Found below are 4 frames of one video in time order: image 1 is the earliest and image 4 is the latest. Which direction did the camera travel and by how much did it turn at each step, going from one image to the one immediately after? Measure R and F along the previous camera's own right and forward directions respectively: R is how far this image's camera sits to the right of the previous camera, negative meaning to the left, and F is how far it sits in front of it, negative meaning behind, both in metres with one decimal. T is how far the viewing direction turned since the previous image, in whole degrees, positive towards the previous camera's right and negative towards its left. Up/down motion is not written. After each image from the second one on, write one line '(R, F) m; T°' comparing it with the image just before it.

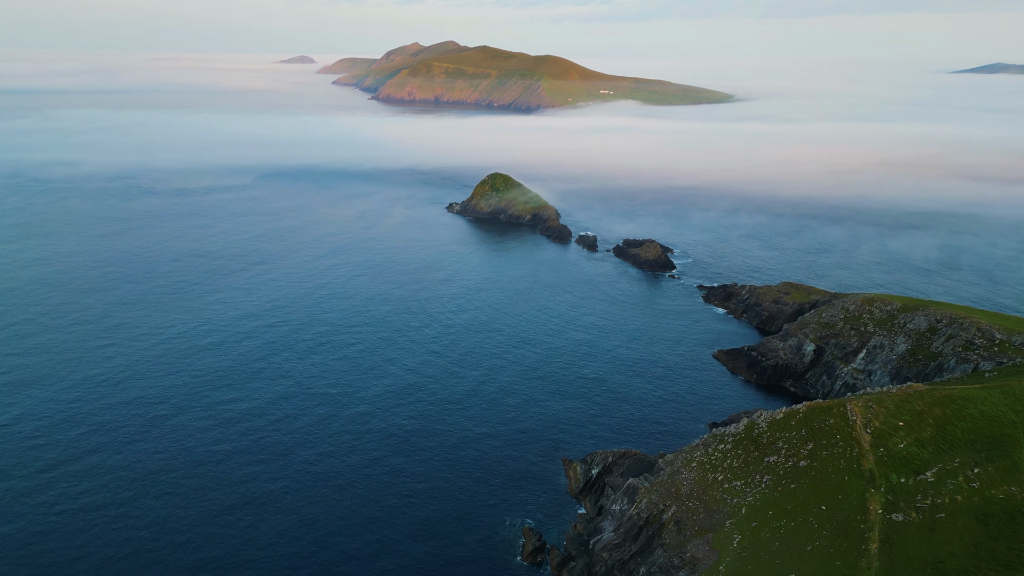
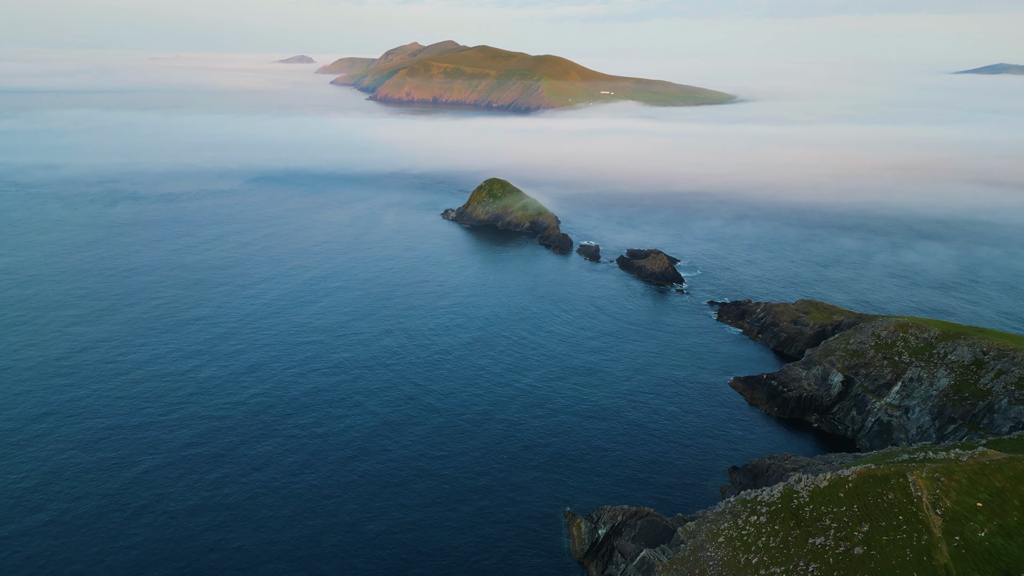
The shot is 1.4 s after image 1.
(+0.4, +8.1) m; 0°
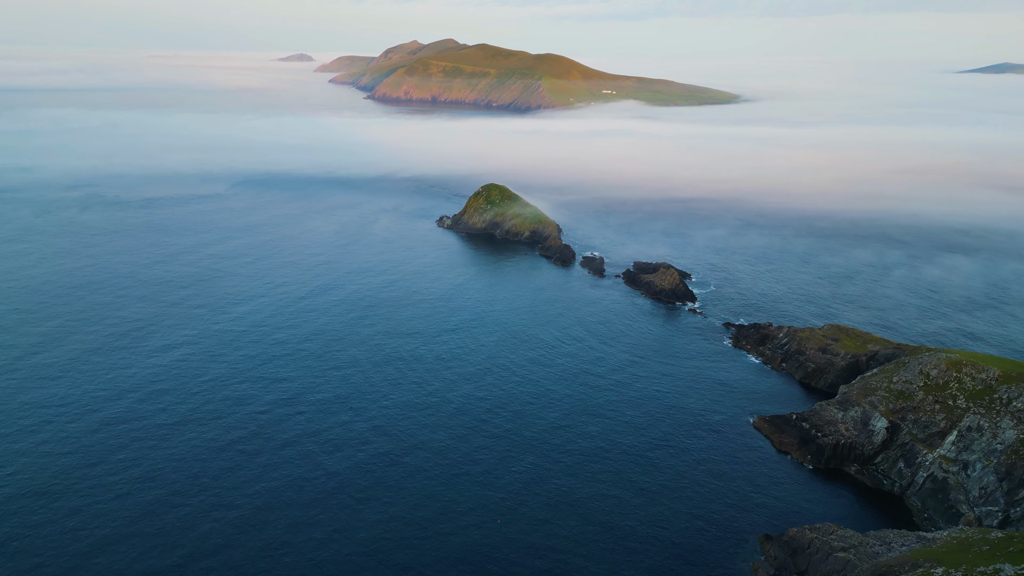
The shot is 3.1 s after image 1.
(+0.5, +9.9) m; 0°
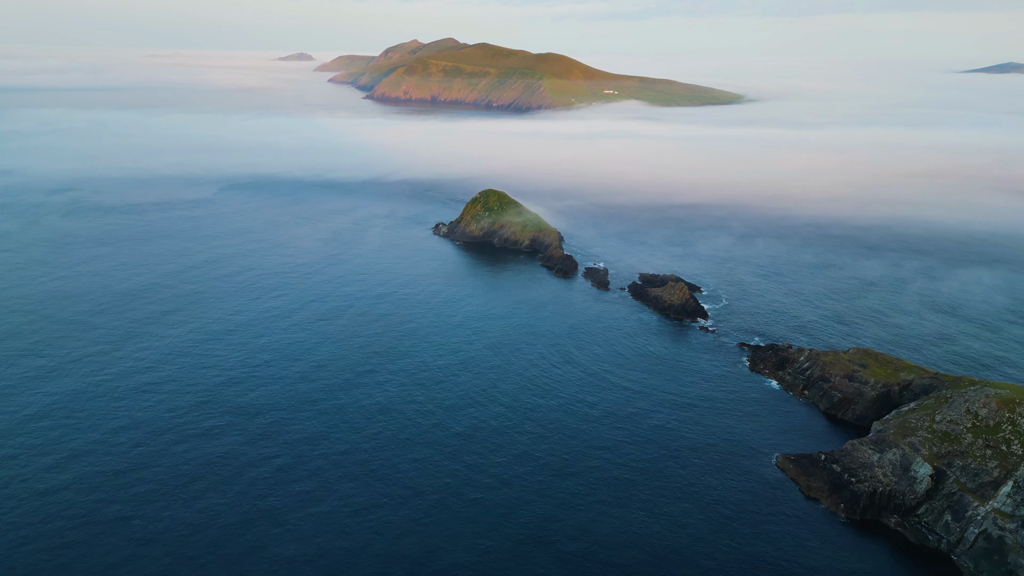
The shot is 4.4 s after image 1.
(+0.4, +7.5) m; 0°
